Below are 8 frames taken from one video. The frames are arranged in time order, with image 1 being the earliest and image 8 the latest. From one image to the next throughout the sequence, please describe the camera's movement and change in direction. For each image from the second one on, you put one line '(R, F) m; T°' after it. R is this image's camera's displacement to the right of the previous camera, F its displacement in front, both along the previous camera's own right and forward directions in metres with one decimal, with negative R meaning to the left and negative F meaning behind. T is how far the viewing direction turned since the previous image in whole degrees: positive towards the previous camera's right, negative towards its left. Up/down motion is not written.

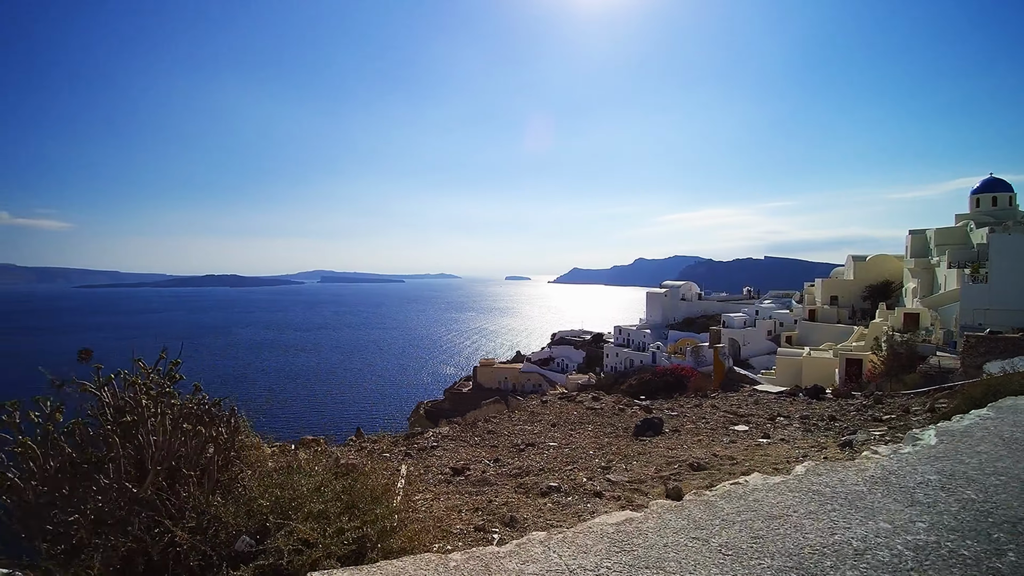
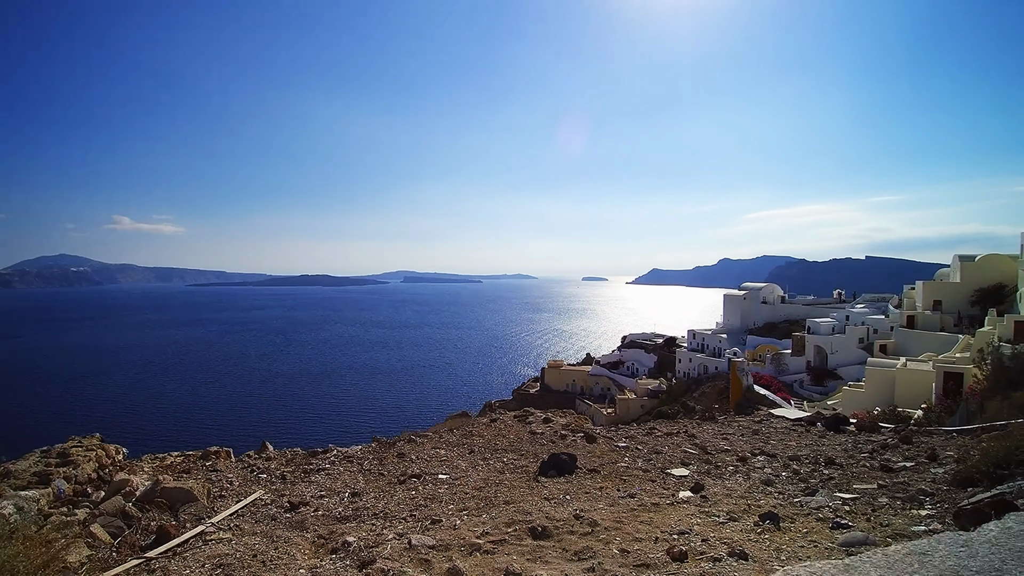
(+0.8, +0.5) m; -9°
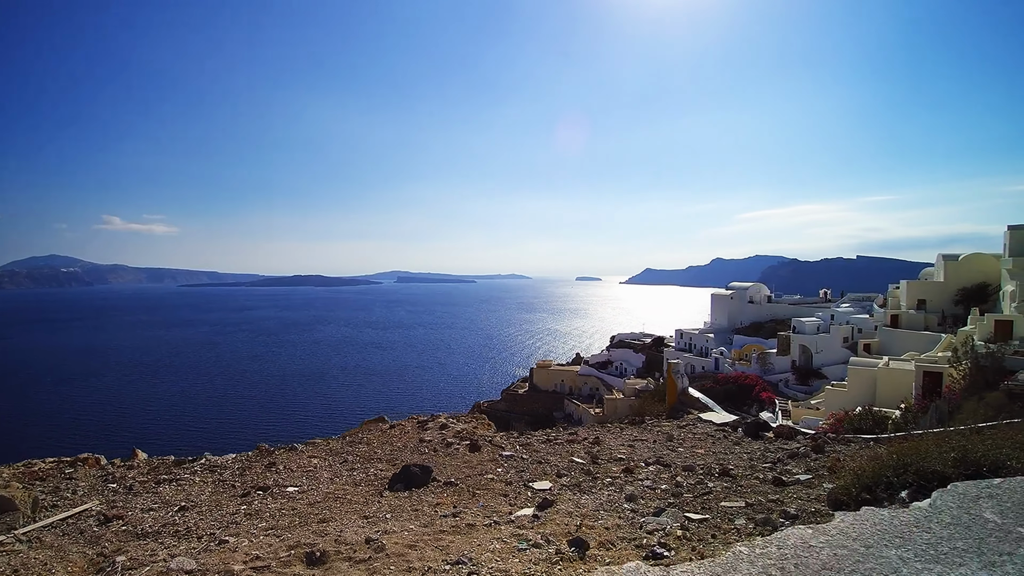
(+0.5, +0.2) m; +1°
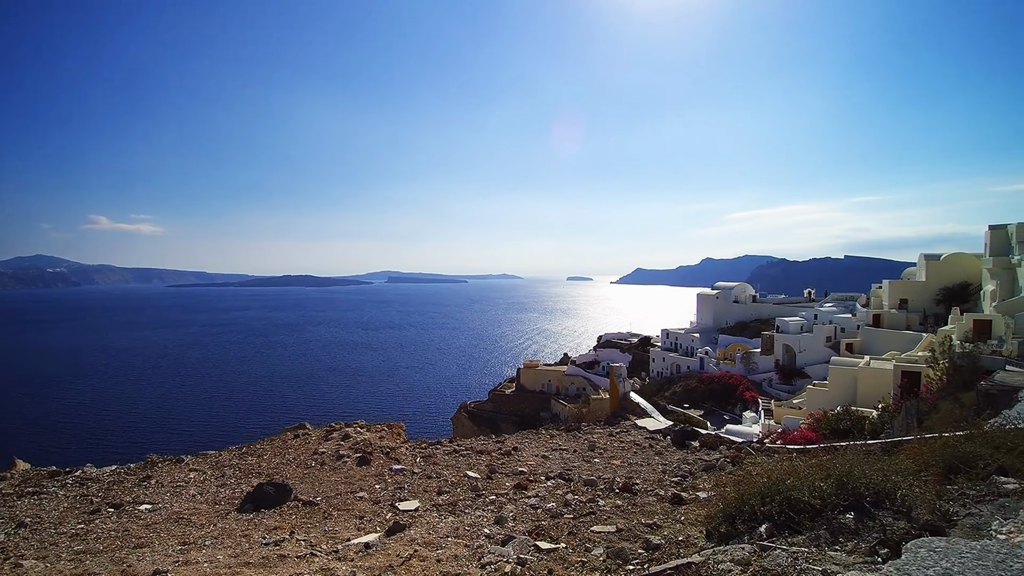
(+0.4, +0.2) m; +1°
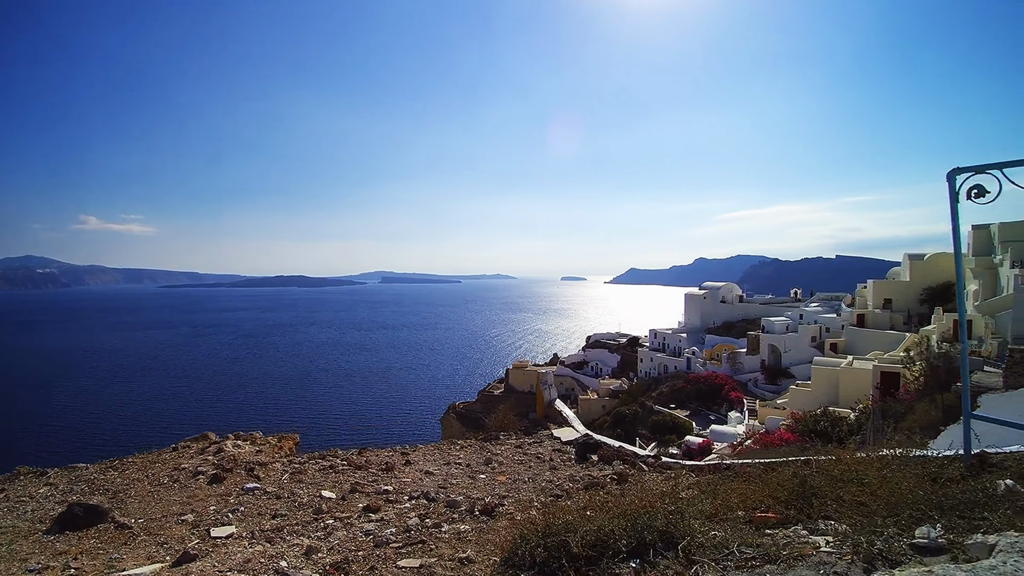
(+0.5, +0.1) m; +1°
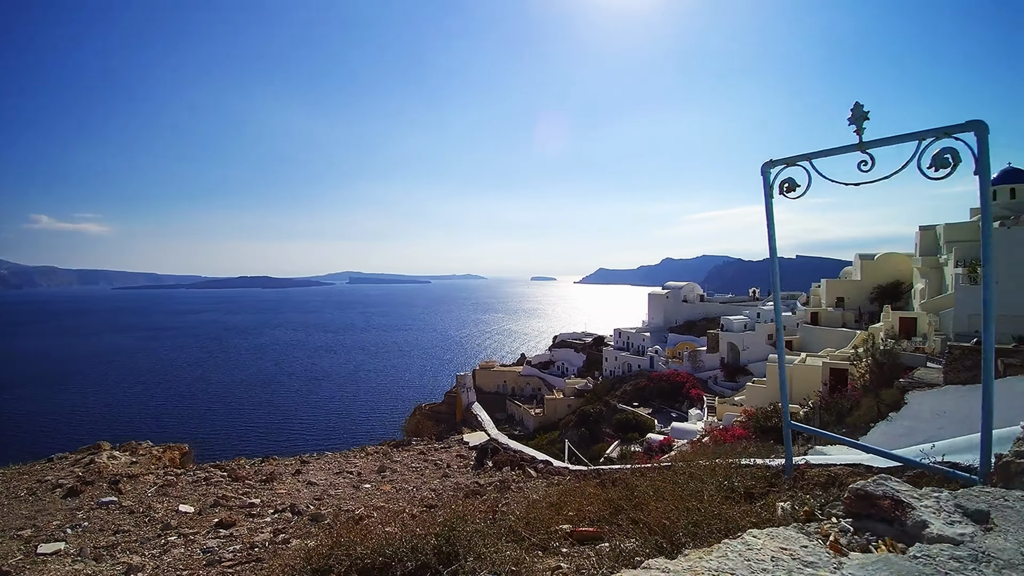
(+0.4, +0.1) m; +3°
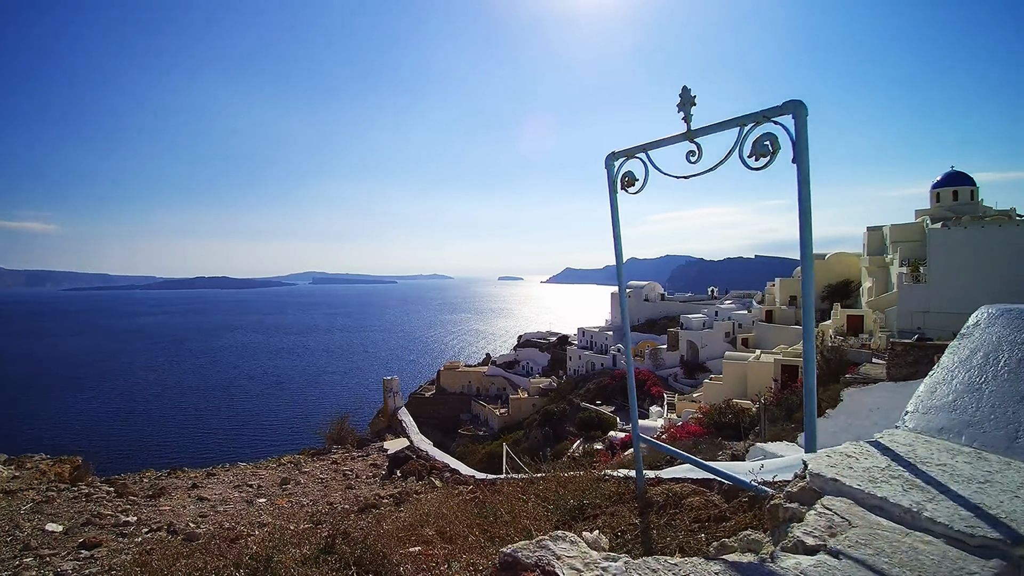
(+0.2, +0.1) m; +4°
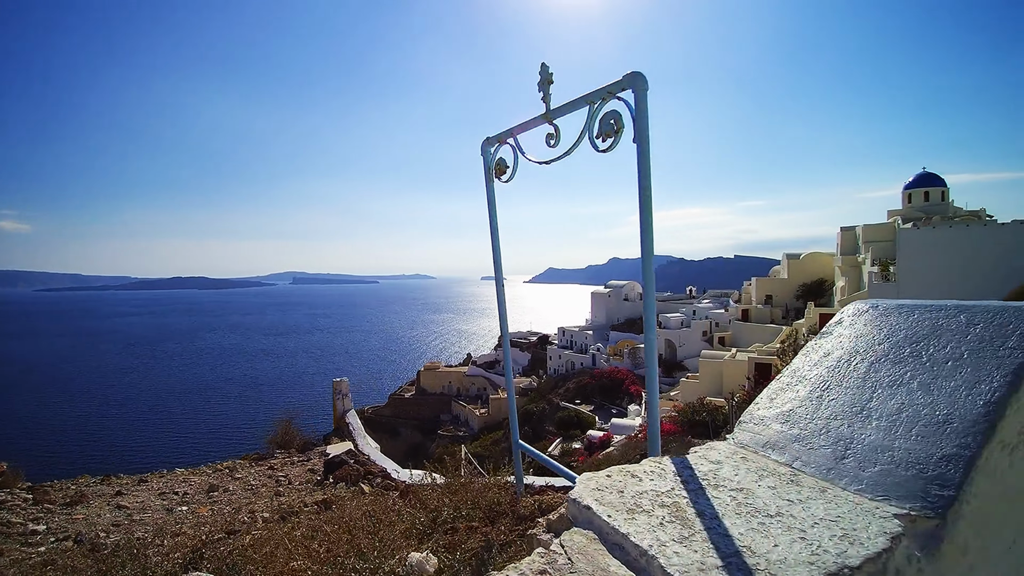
(+0.2, +0.1) m; +2°
